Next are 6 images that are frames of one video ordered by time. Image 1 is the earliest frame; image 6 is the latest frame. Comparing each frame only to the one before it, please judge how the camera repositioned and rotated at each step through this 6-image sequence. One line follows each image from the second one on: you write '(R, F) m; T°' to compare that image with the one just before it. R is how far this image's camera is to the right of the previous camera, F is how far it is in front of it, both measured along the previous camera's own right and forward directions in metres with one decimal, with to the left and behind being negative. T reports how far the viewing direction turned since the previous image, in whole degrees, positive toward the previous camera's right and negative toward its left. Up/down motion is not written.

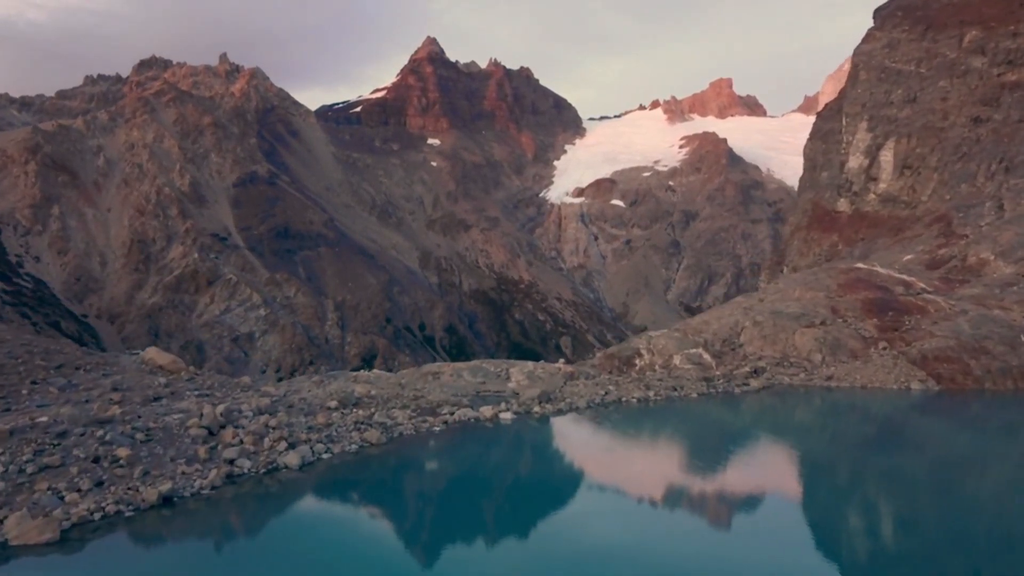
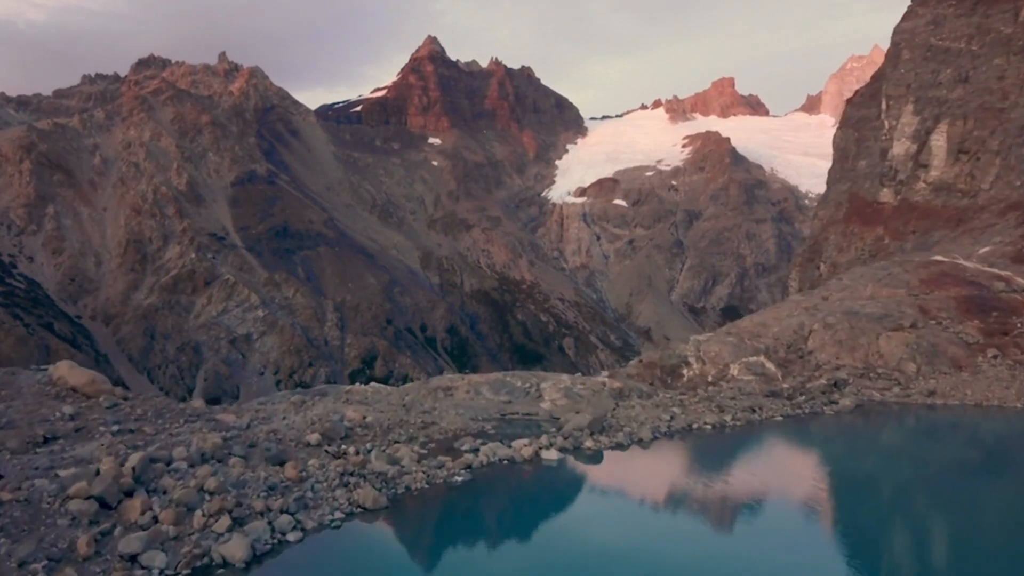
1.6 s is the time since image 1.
(-0.3, +1.9) m; 0°
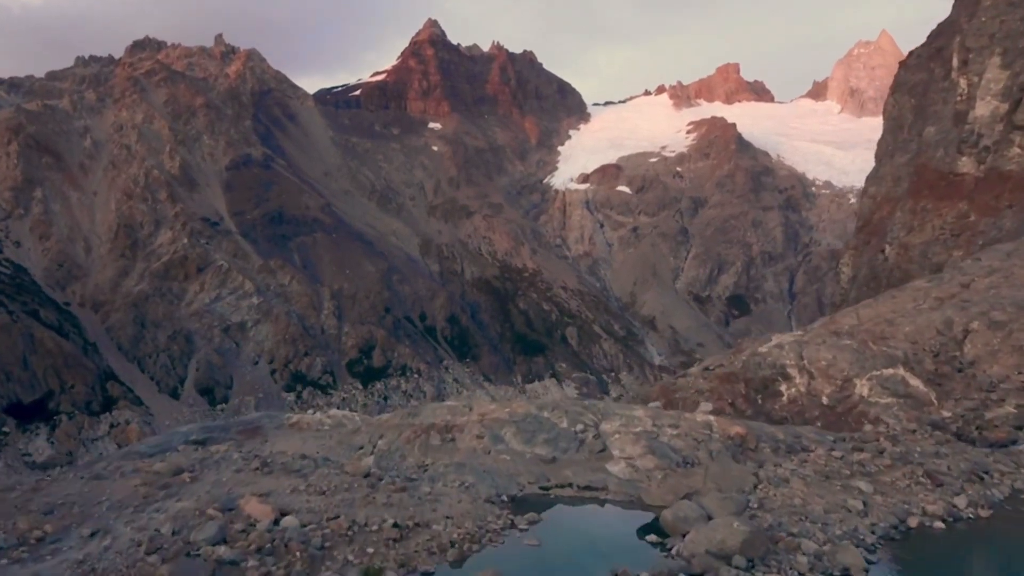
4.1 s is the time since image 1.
(-0.2, +3.0) m; 0°
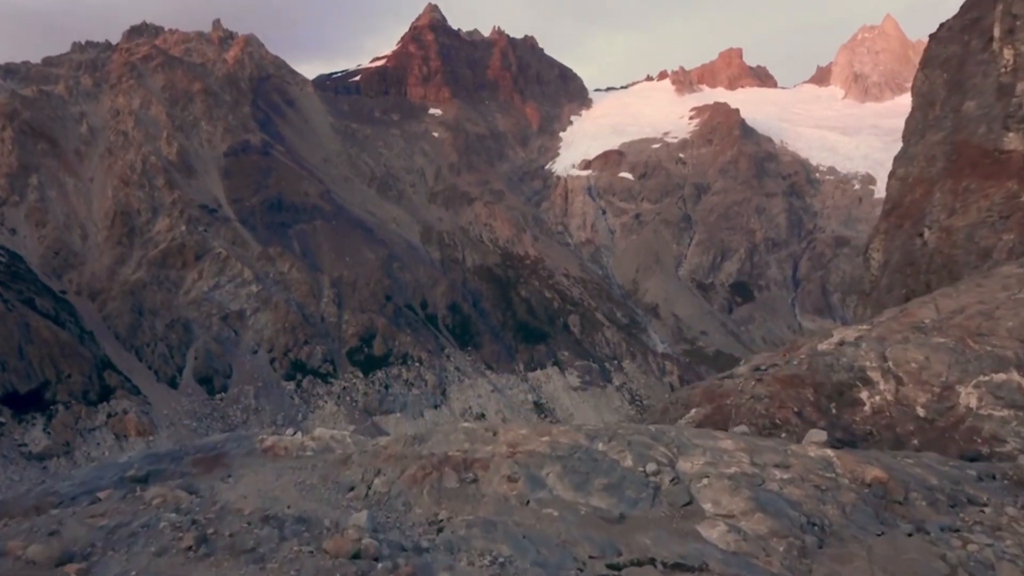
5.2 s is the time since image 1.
(-0.2, +1.2) m; 0°
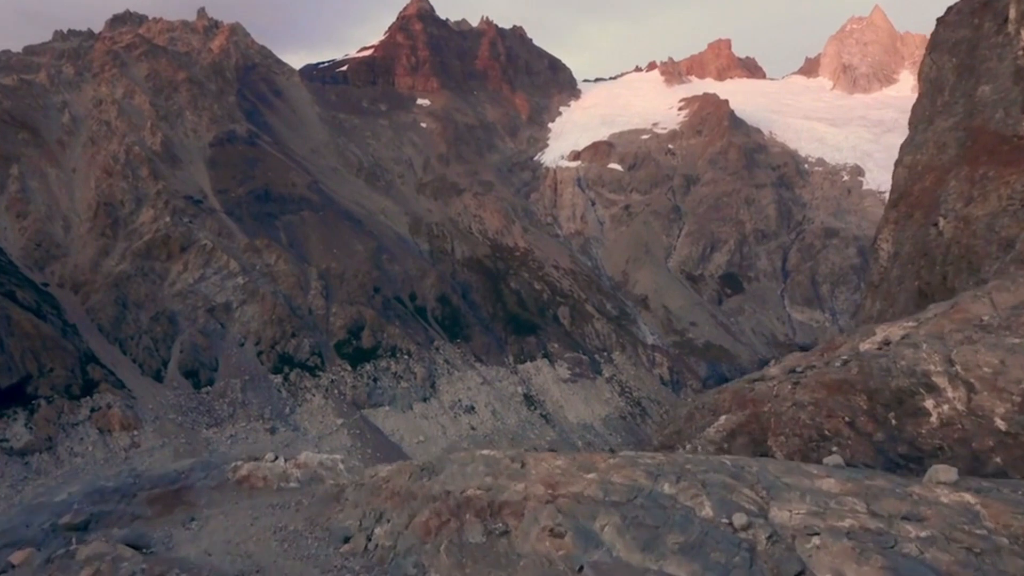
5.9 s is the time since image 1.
(-0.1, +0.8) m; +1°
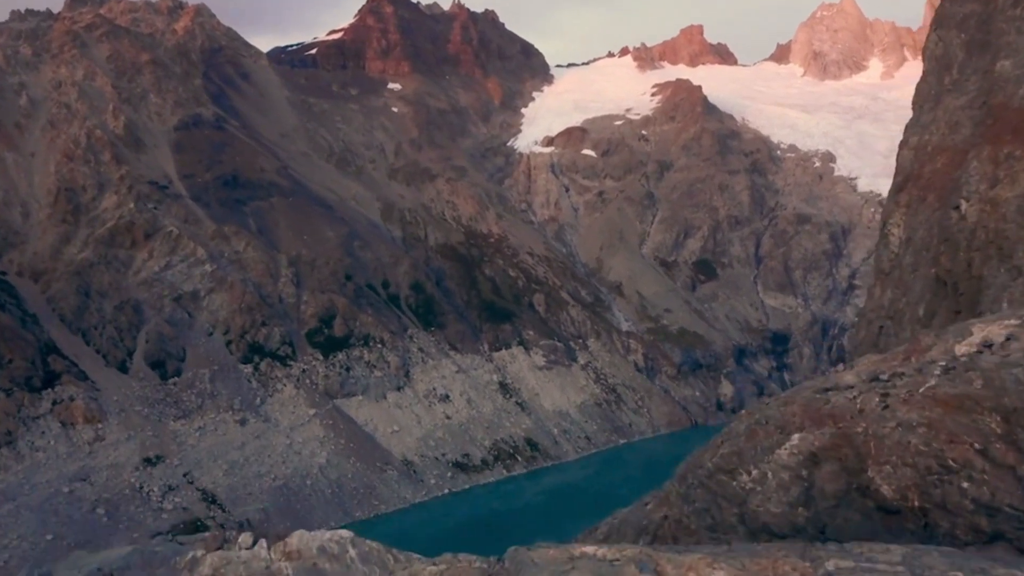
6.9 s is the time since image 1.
(-0.5, +1.5) m; +2°
